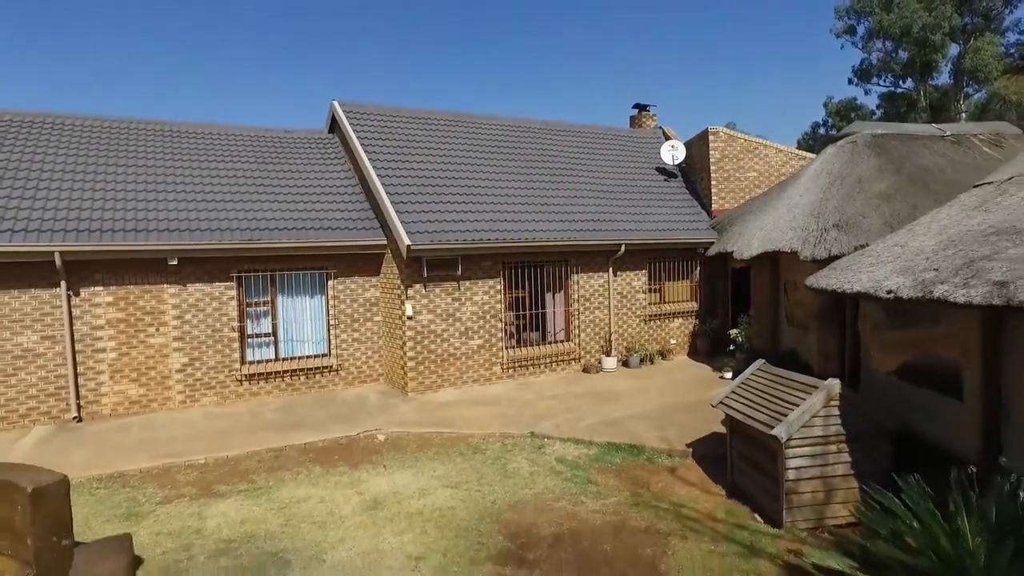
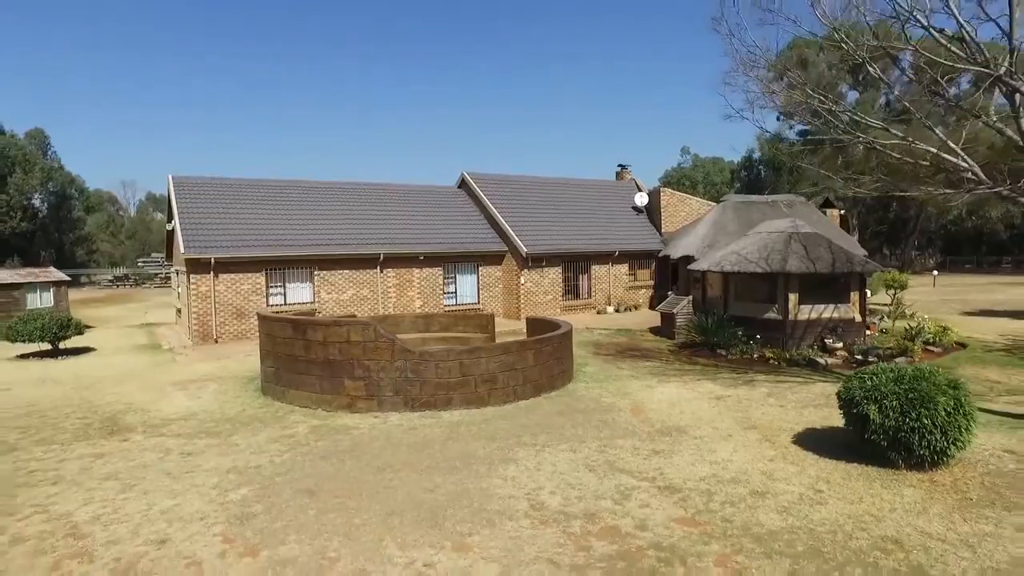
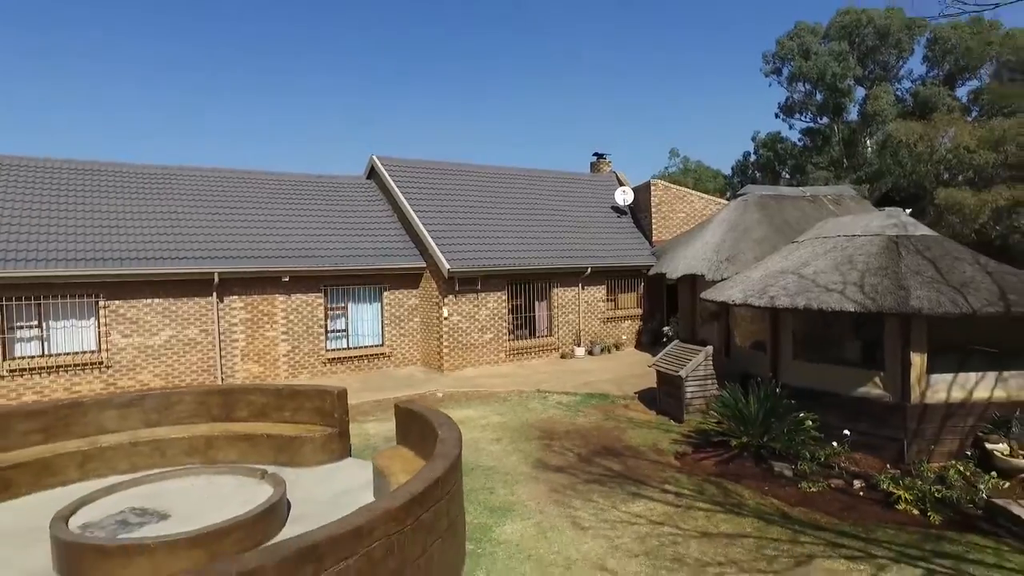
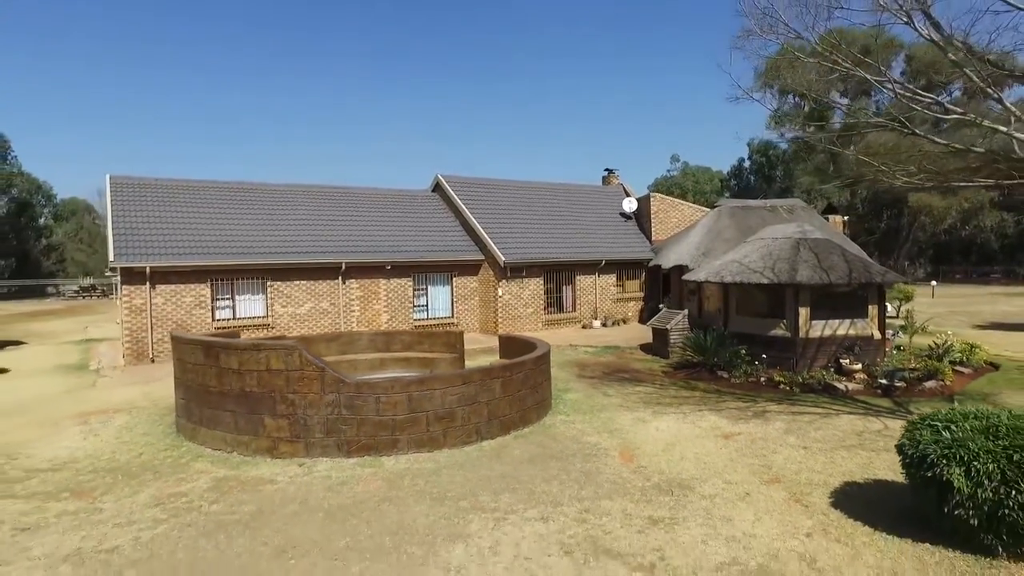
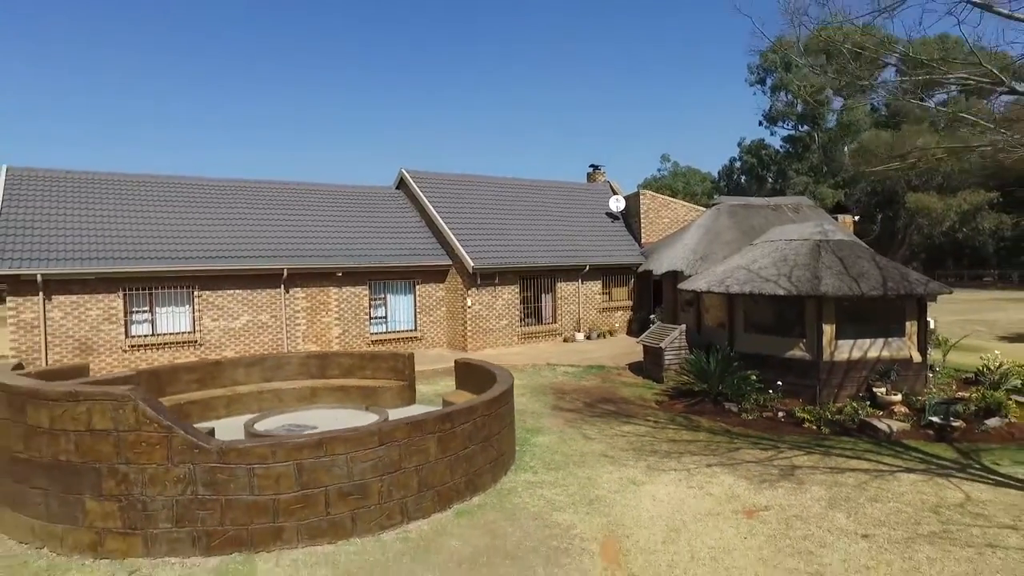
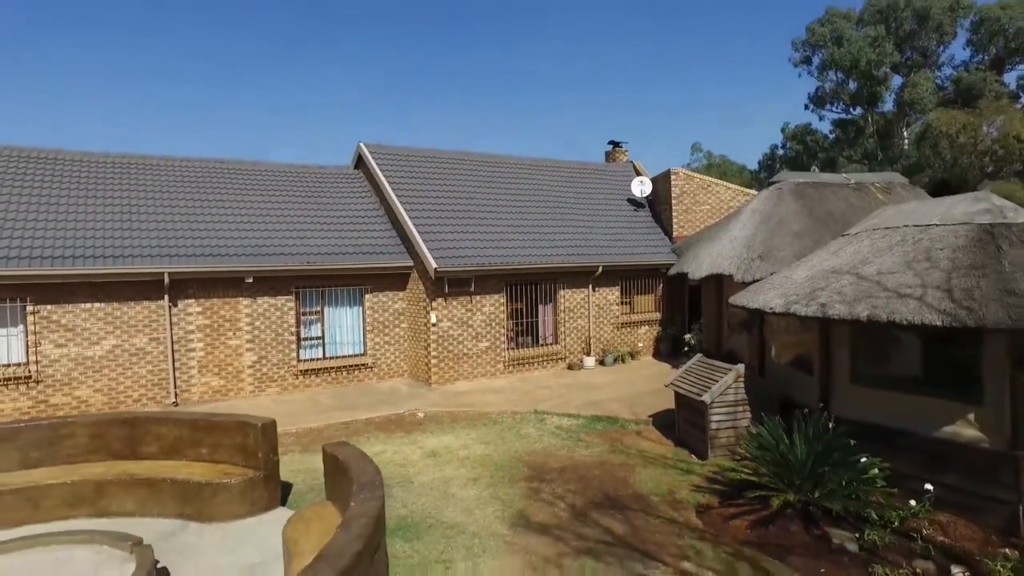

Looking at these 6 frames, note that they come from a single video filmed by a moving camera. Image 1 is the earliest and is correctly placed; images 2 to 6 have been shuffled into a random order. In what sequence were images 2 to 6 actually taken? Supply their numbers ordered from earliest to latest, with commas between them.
6, 3, 5, 4, 2
